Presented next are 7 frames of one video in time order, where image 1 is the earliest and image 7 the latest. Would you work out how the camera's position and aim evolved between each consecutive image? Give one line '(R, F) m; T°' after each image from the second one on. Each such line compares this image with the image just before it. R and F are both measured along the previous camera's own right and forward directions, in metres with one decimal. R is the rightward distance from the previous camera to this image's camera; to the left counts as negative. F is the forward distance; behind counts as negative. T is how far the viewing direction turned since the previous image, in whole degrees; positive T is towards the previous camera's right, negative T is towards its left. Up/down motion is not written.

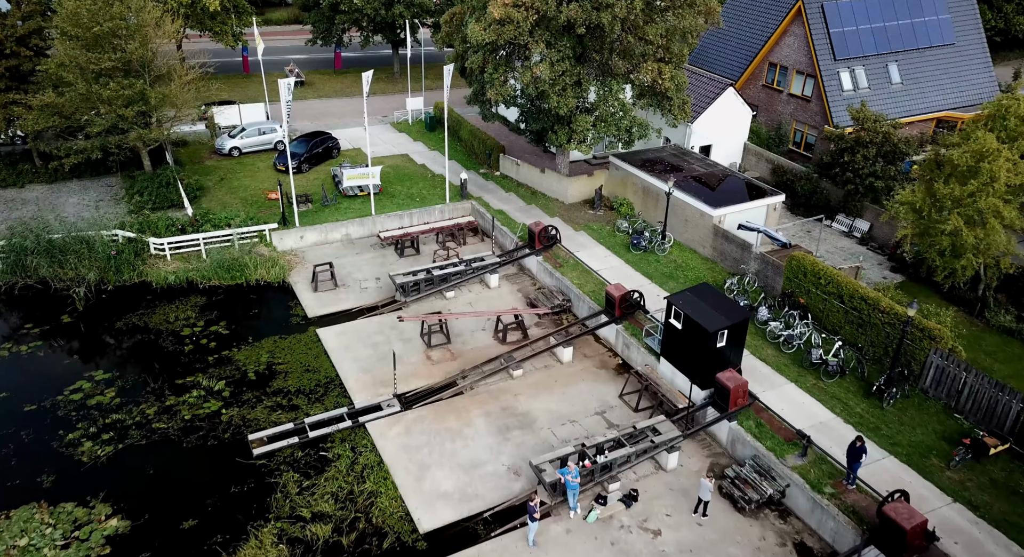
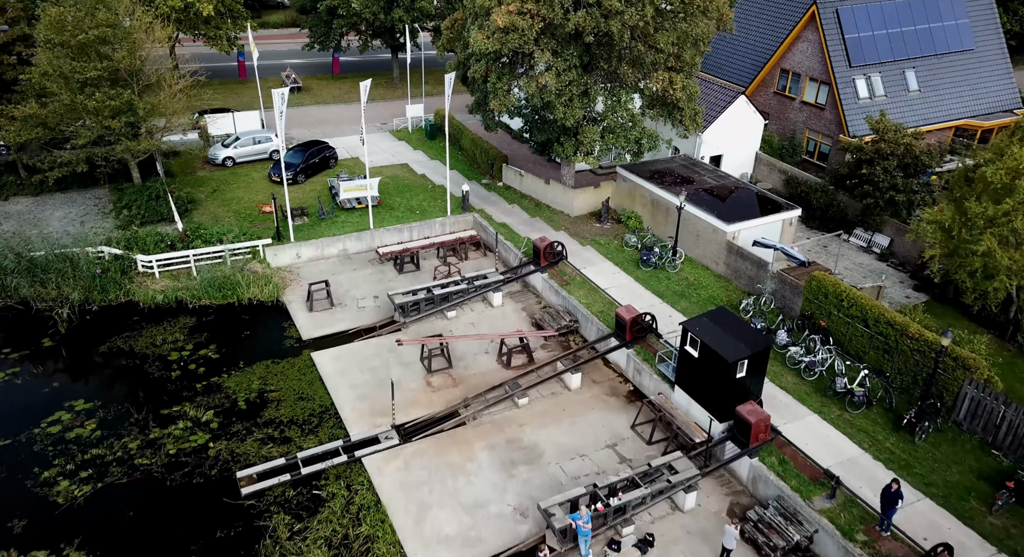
(-0.1, +1.1) m; 0°
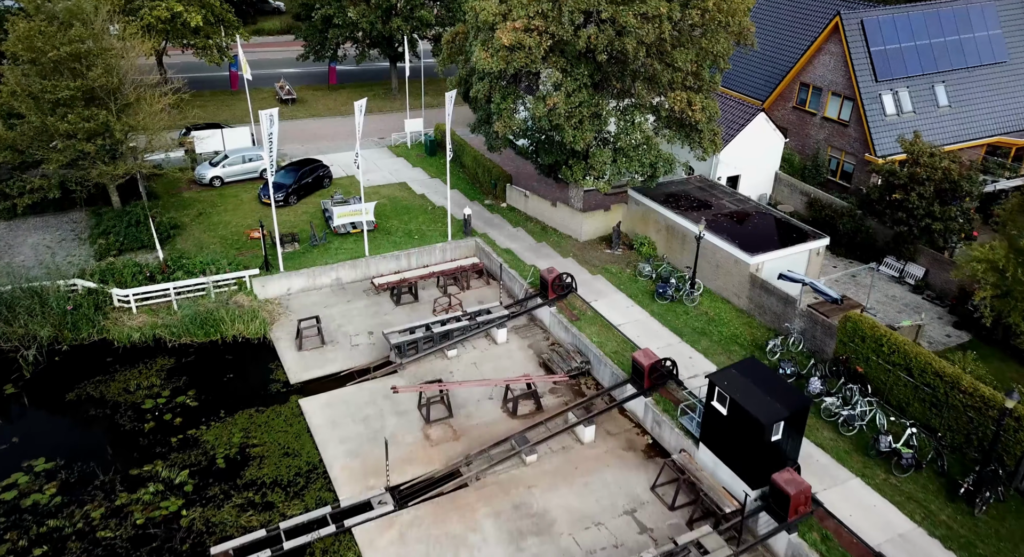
(-0.1, +1.8) m; 0°
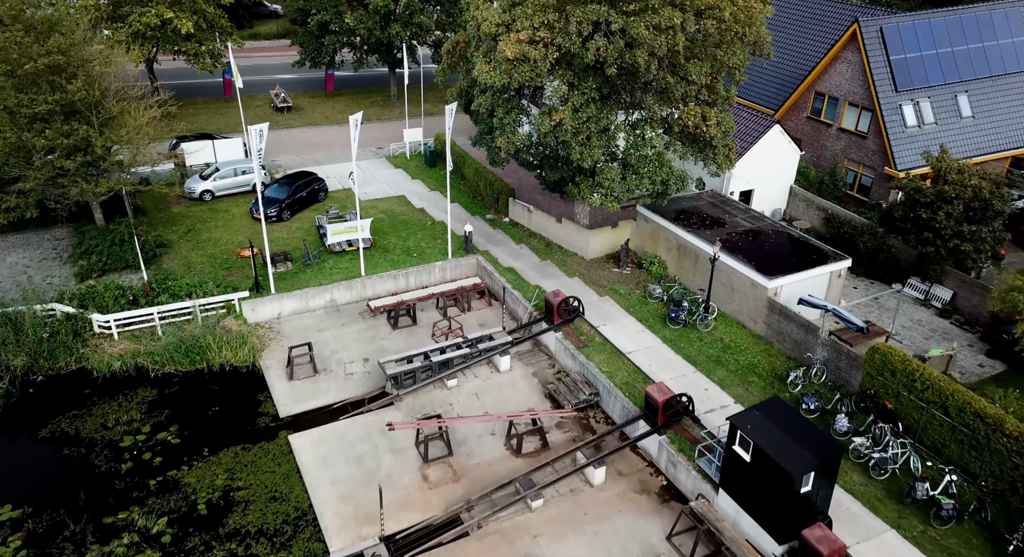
(-0.1, +1.2) m; 0°
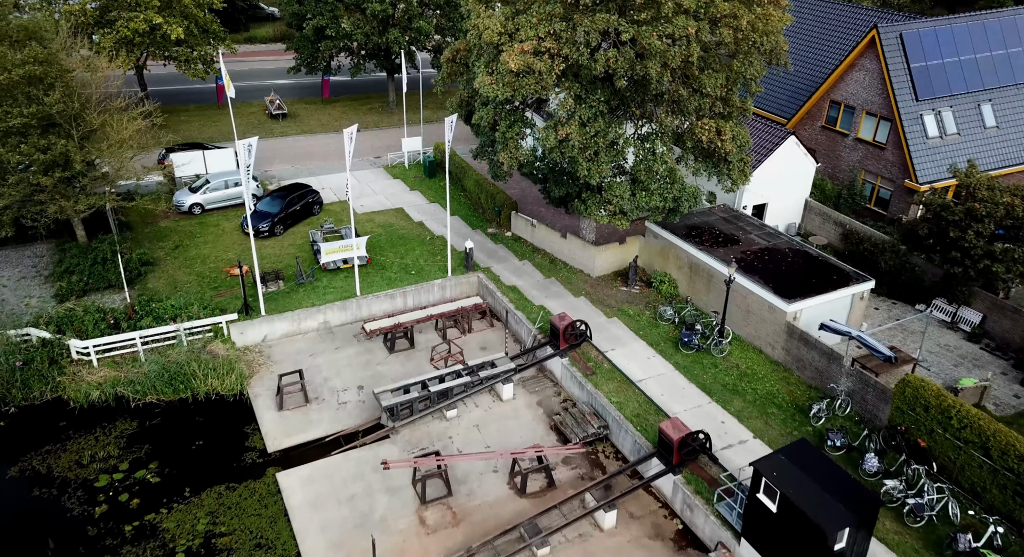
(-0.1, +1.2) m; 0°
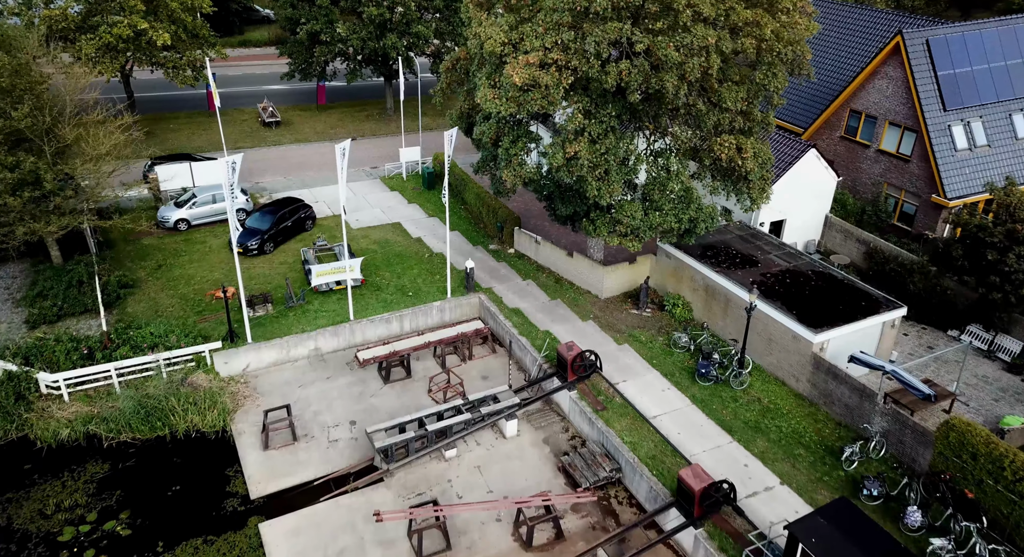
(-0.1, +1.4) m; 0°
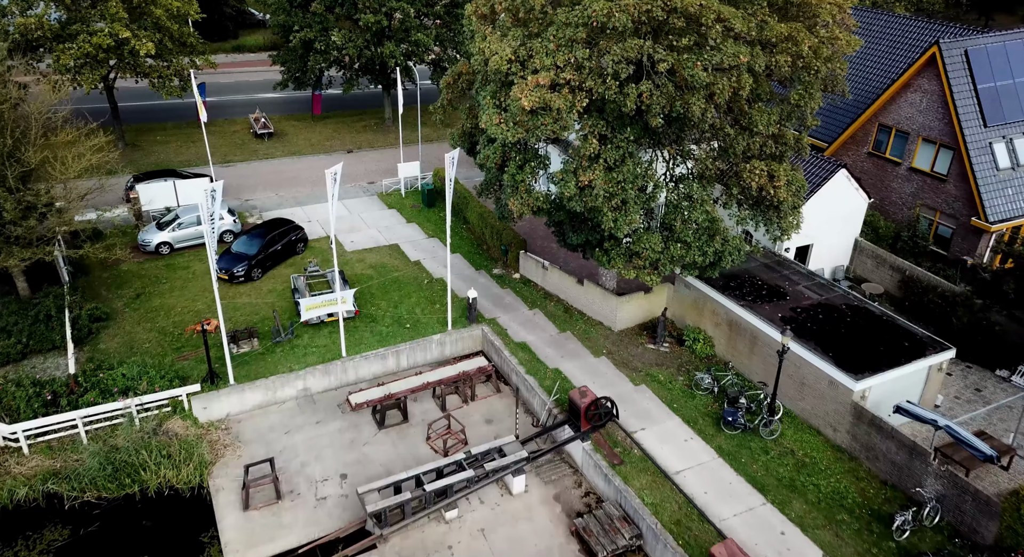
(-0.1, +1.7) m; 0°
